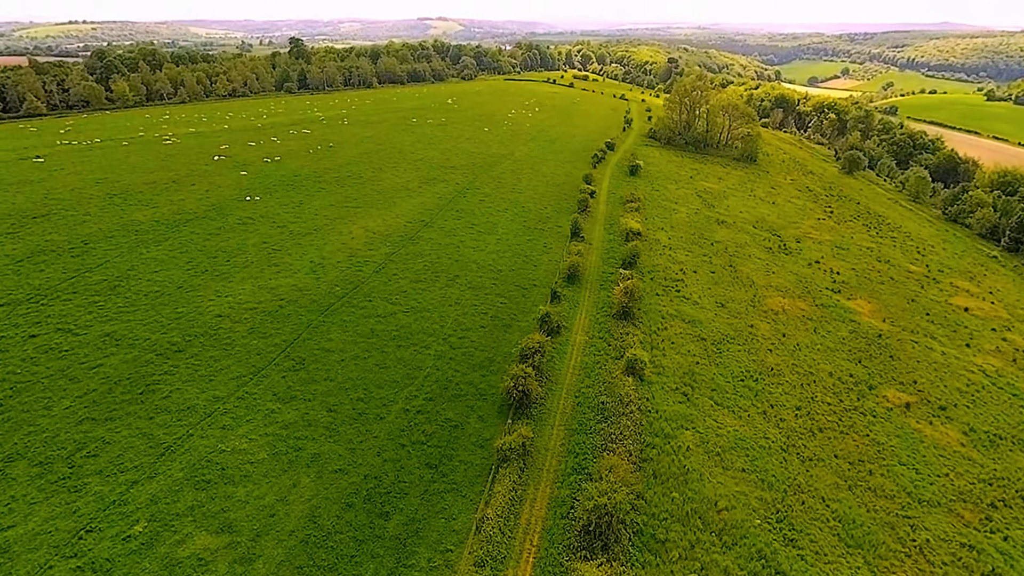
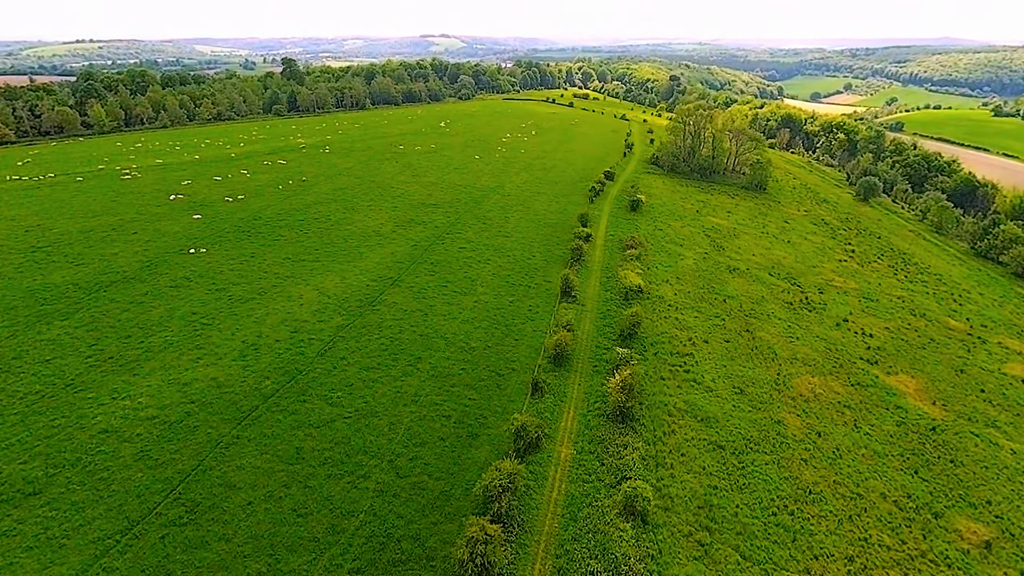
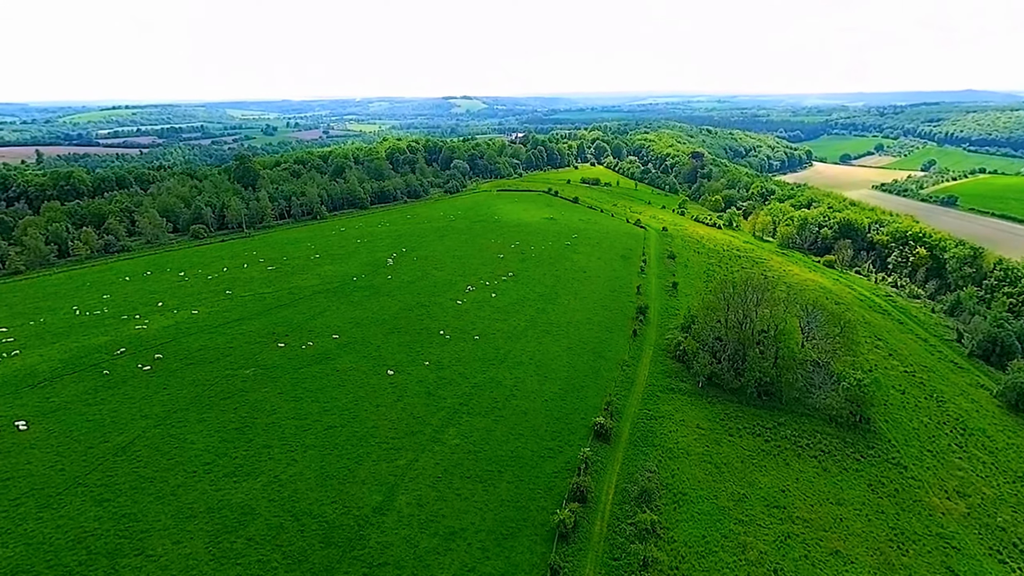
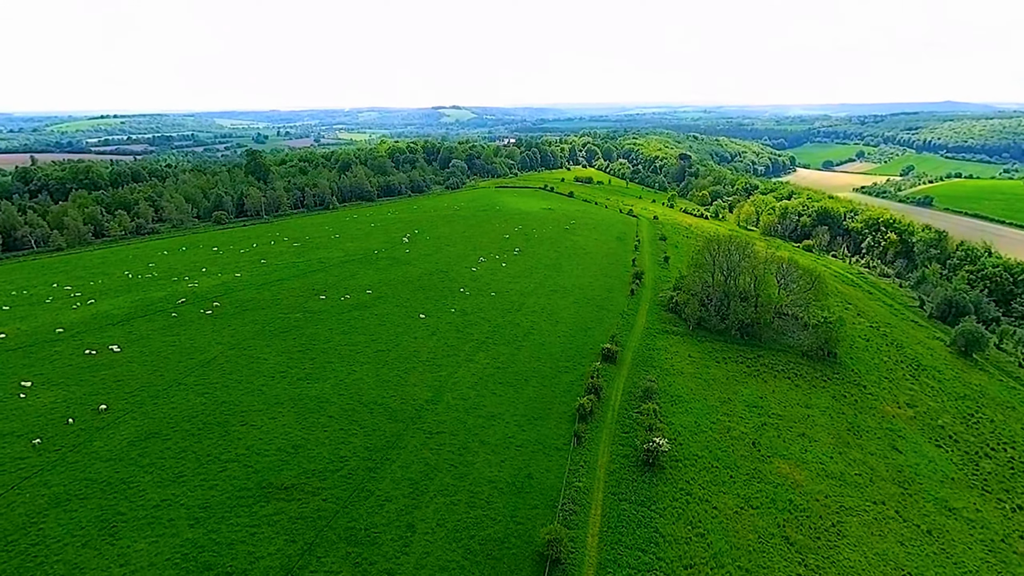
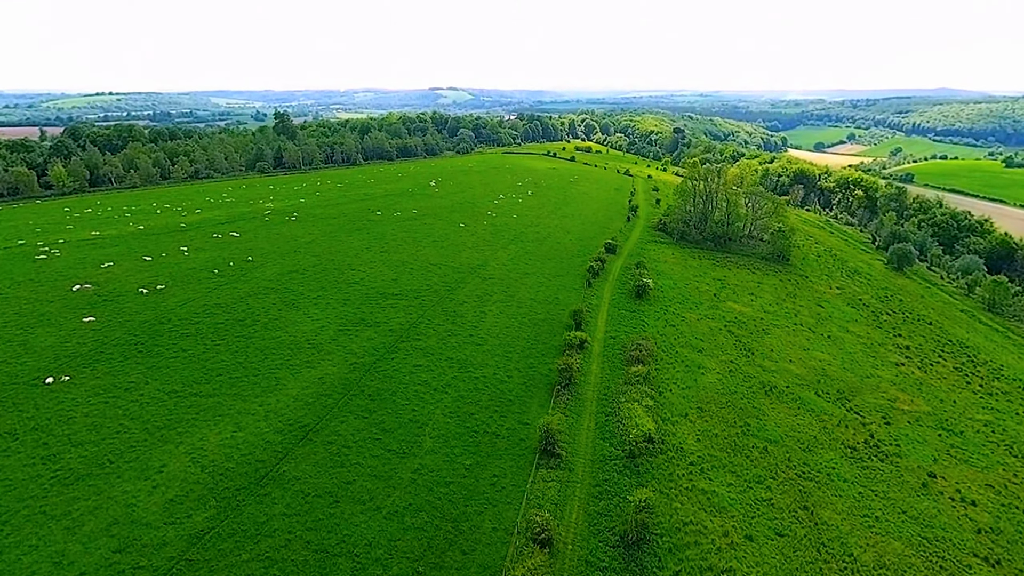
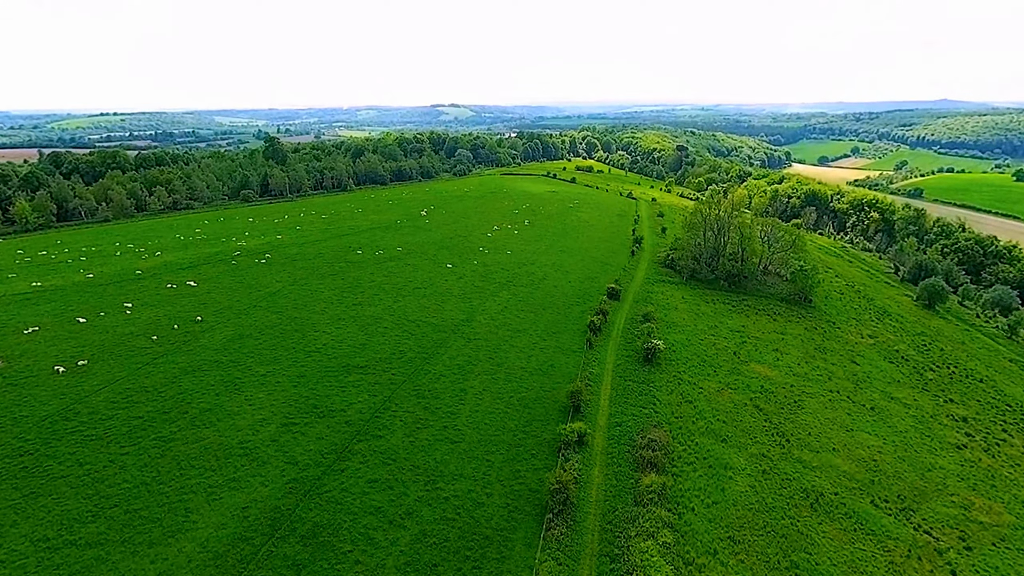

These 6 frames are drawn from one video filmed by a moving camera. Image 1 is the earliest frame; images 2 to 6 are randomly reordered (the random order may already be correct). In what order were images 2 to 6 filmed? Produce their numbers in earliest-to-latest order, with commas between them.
2, 5, 6, 4, 3
